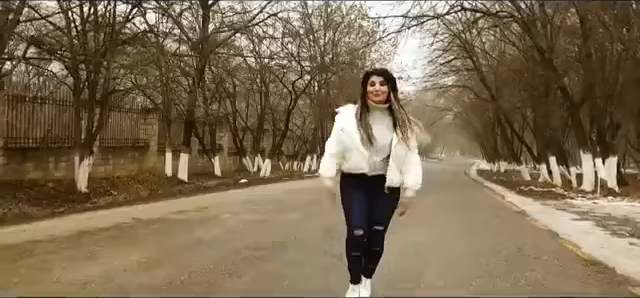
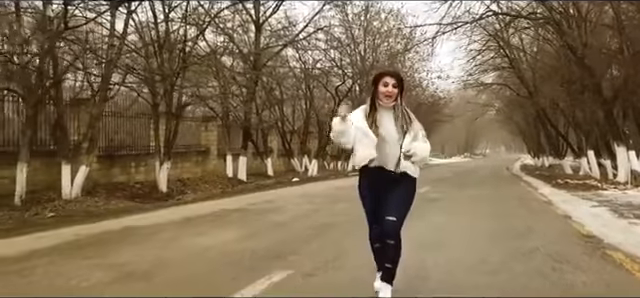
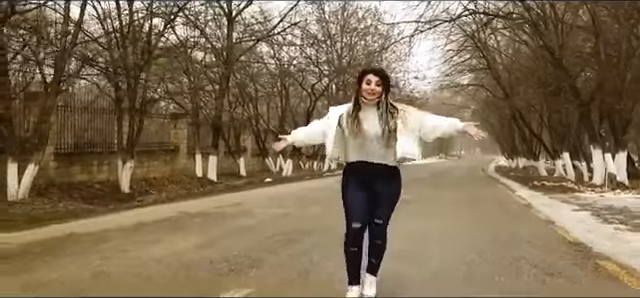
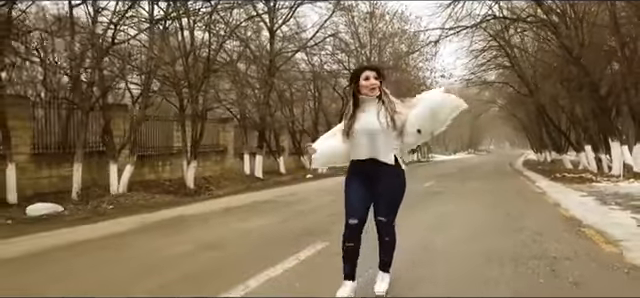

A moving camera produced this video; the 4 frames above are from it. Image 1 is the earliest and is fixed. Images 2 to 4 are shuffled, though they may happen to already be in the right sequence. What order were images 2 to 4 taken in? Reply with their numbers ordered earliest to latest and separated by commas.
3, 2, 4
